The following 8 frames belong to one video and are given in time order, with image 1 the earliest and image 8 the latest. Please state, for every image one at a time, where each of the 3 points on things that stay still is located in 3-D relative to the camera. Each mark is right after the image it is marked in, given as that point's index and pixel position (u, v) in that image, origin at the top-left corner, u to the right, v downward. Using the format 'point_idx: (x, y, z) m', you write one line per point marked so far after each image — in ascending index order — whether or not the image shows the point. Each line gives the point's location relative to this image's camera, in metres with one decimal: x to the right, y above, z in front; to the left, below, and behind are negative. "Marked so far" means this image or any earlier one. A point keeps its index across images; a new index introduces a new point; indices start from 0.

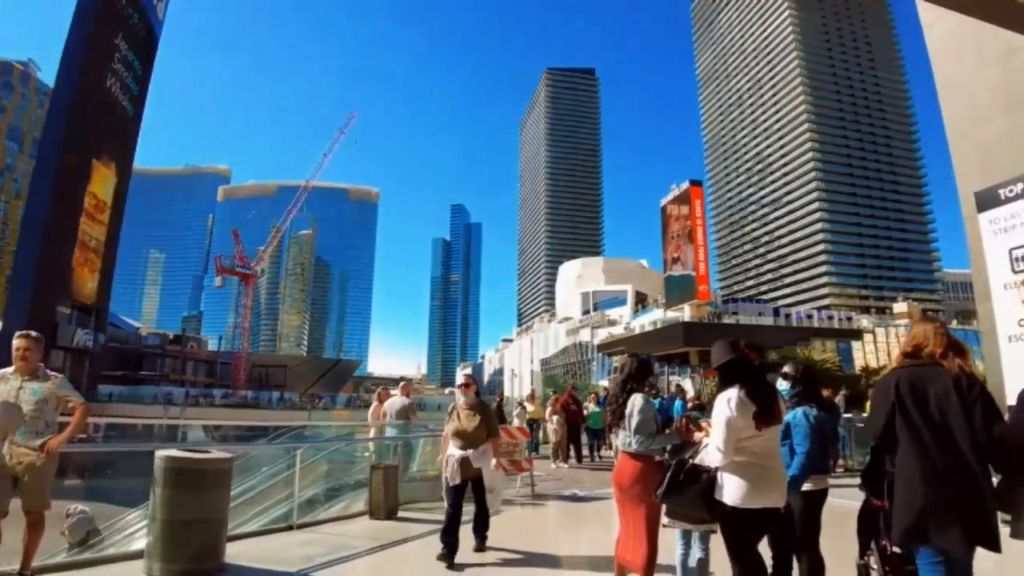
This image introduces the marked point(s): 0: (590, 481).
0: (+1.2, -3.0, +9.7) m
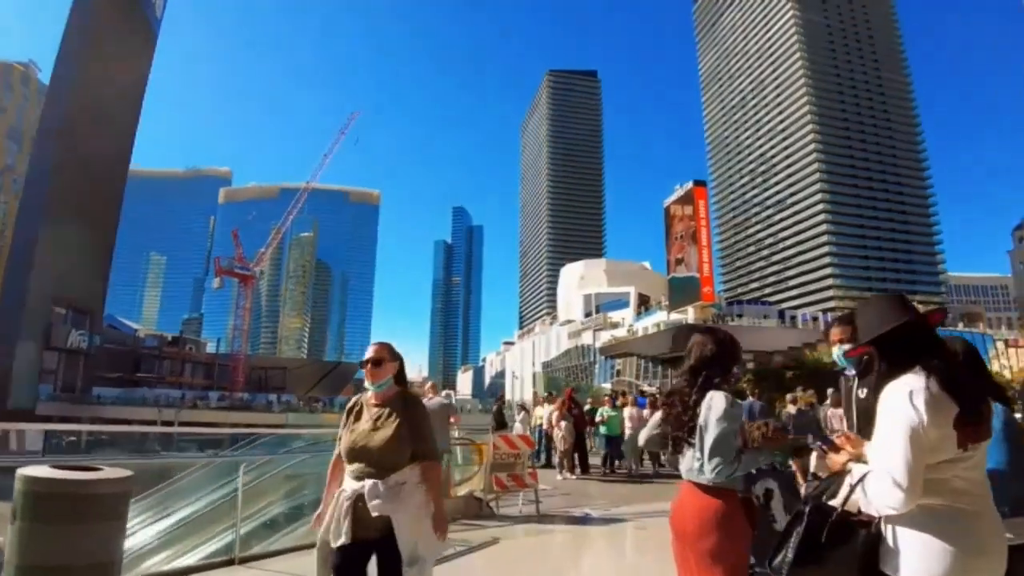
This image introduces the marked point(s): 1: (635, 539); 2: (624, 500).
0: (+1.2, -2.8, +8.5) m
1: (+1.2, -2.5, +6.4) m
2: (+1.4, -2.7, +8.1) m
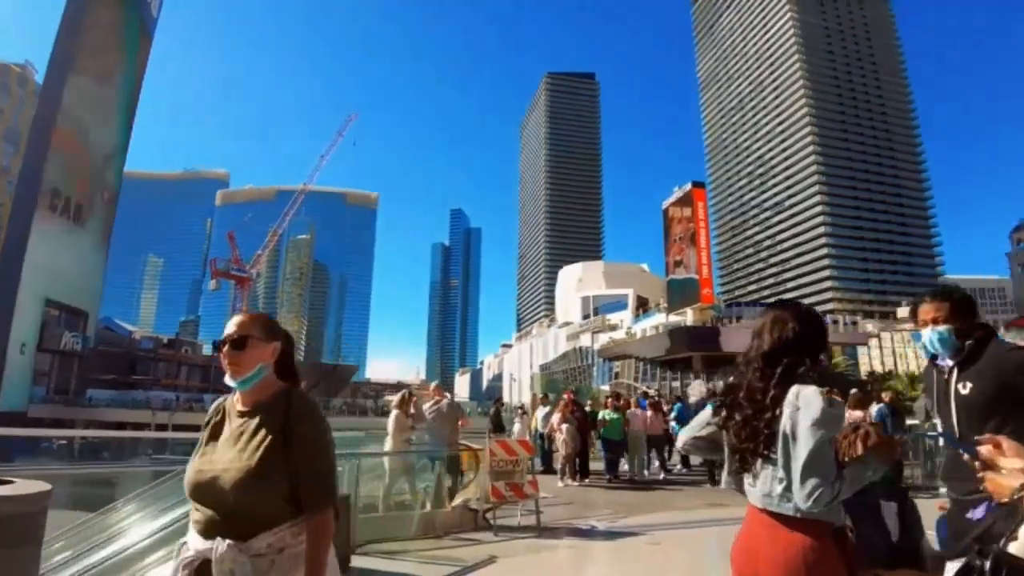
0: (+1.1, -2.7, +7.9) m
1: (+1.2, -2.5, +5.8) m
2: (+1.4, -2.7, +7.5) m
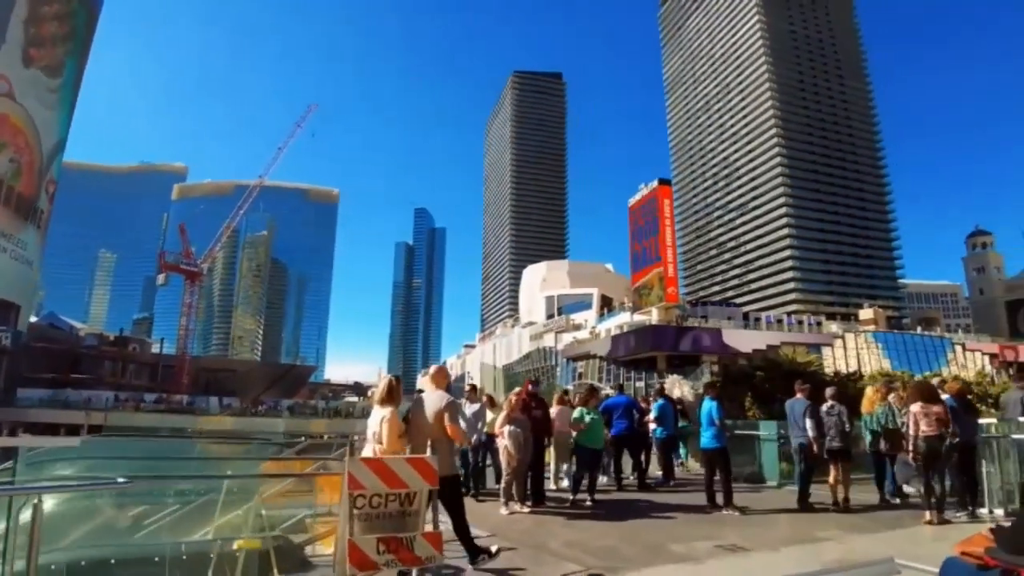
0: (+0.4, -2.2, +5.3) m
1: (+0.6, -1.9, +3.2) m
2: (+0.7, -2.1, +4.9) m
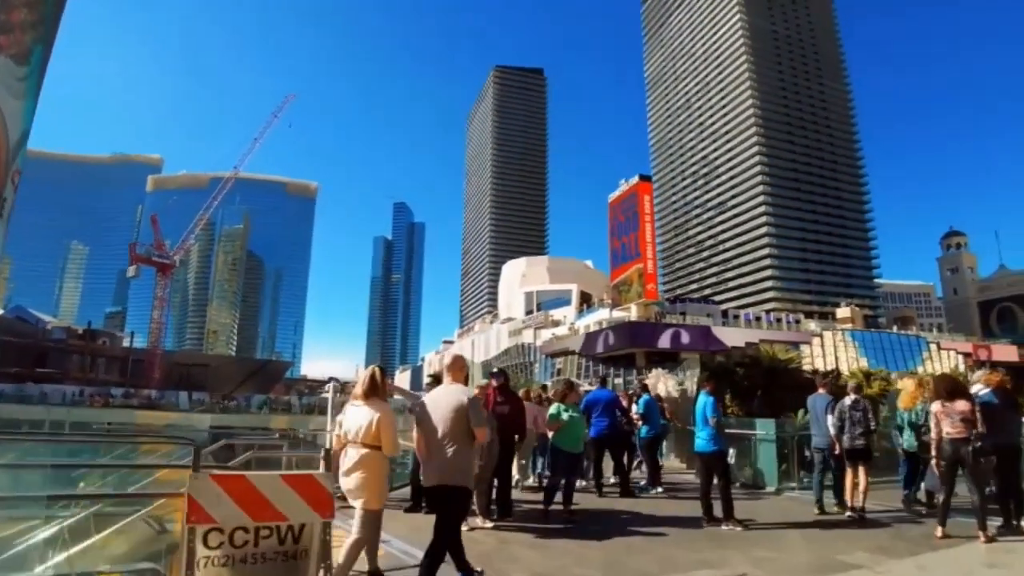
0: (+0.1, -1.9, +4.2) m
1: (+0.4, -1.7, +2.2) m
2: (+0.4, -1.9, +3.9) m
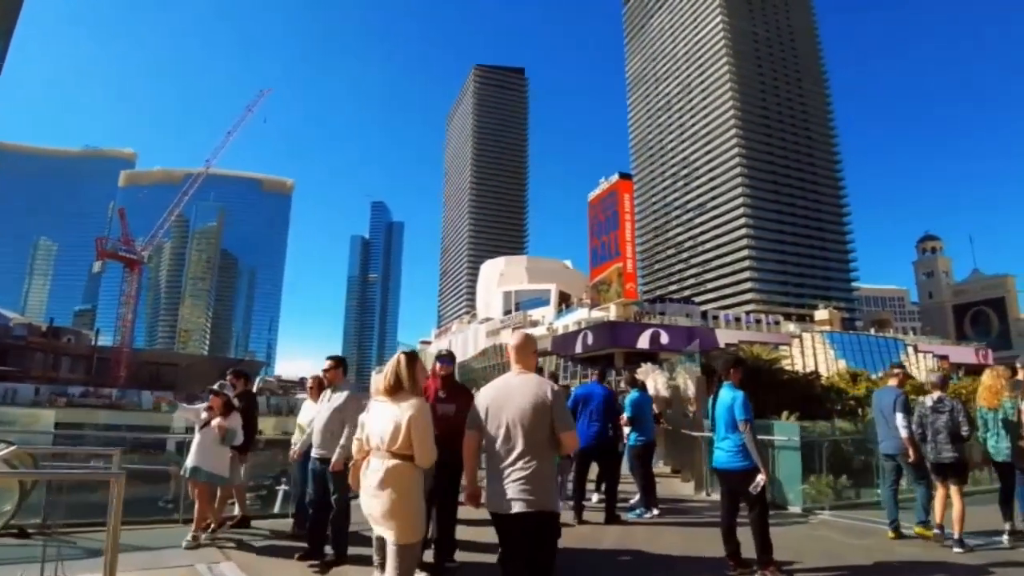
0: (-0.2, -1.6, +2.5) m
1: (+0.2, -1.3, +0.5) m
2: (+0.1, -1.5, +2.2) m
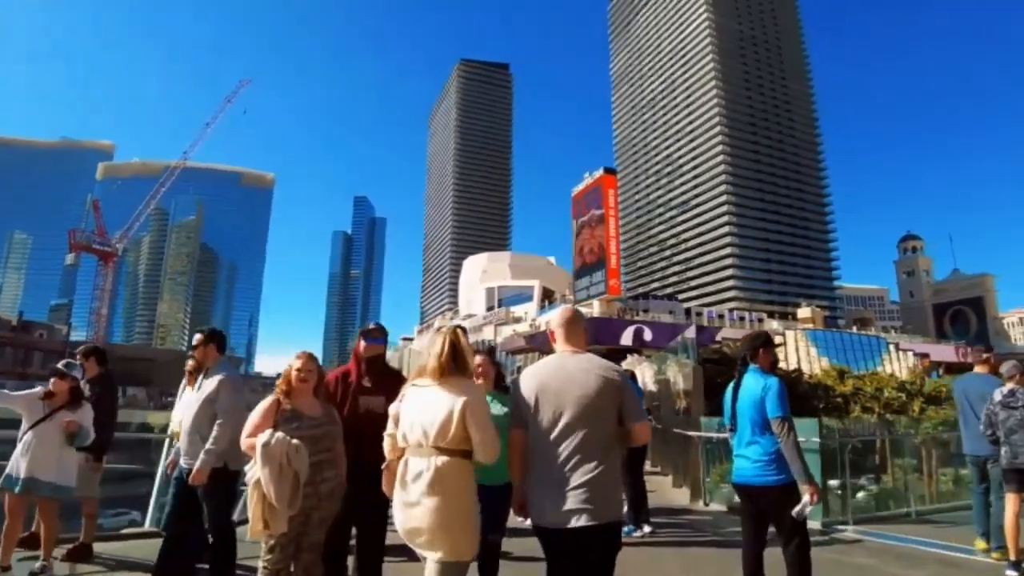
0: (-0.4, -1.3, +1.4) m
1: (0.0, -1.1, -0.6) m
2: (-0.1, -1.3, +1.1) m
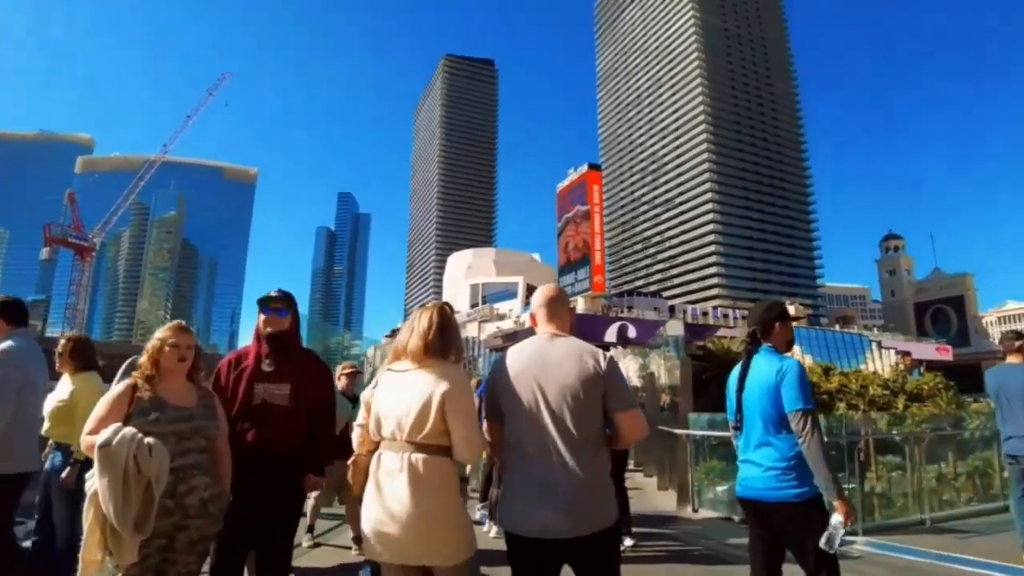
0: (-0.6, -1.2, +0.7) m
1: (-0.1, -0.9, -1.3) m
2: (-0.3, -1.1, +0.4) m
